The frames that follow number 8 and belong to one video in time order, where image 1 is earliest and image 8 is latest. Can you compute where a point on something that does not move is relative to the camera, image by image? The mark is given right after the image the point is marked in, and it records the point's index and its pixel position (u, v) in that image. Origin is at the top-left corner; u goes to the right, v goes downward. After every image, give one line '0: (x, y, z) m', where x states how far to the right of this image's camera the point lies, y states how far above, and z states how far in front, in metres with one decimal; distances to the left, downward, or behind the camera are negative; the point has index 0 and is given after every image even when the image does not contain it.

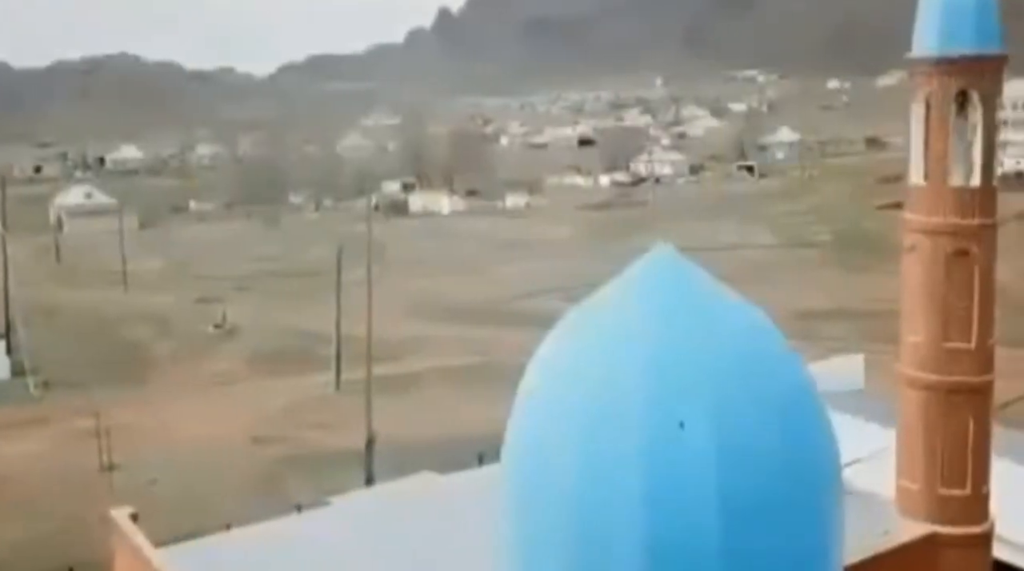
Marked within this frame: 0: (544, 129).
0: (+0.1, +0.7, +7.2) m
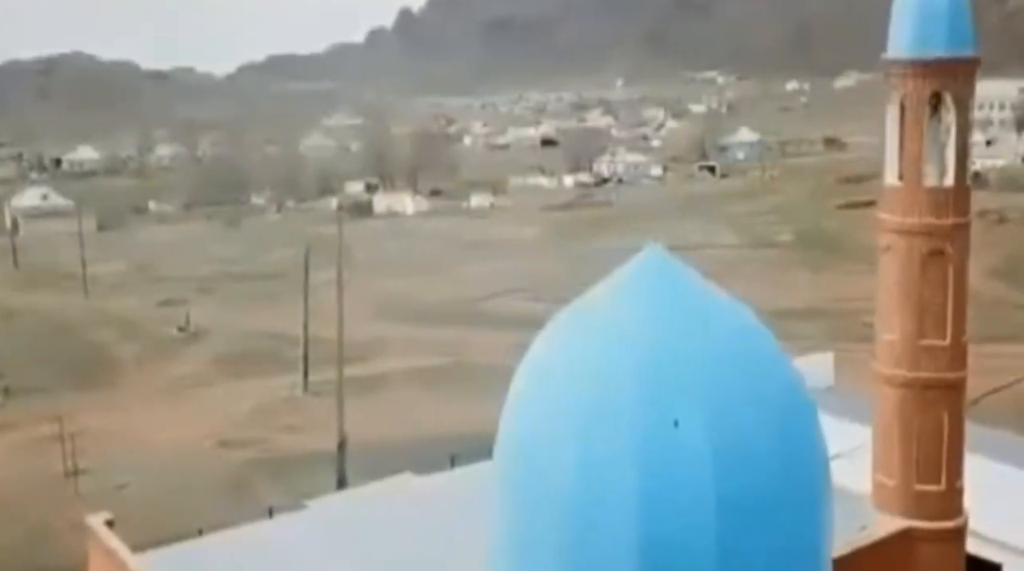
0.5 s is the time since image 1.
0: (-0.1, +0.7, +7.2) m
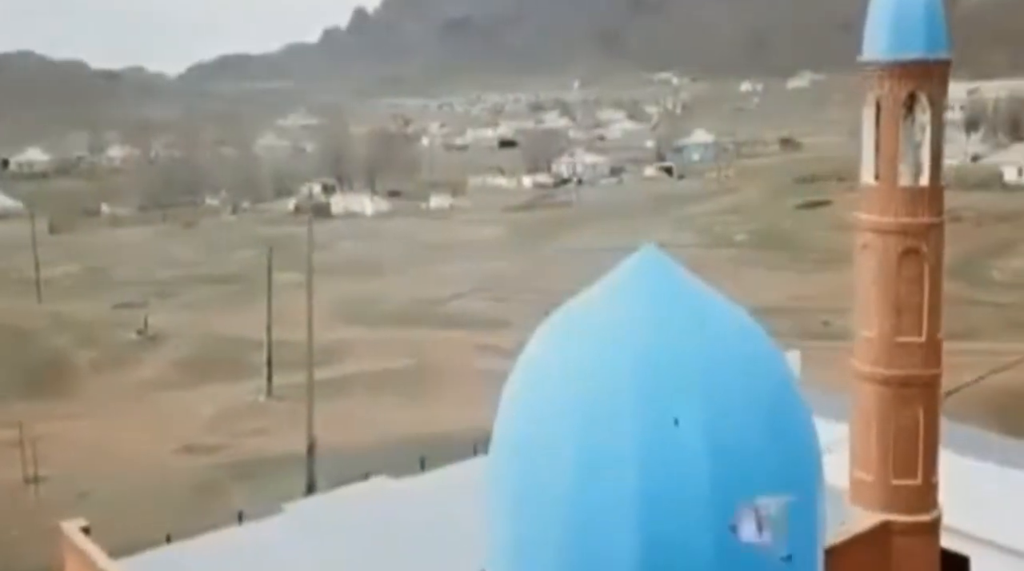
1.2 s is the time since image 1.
0: (-0.2, +0.7, +7.2) m
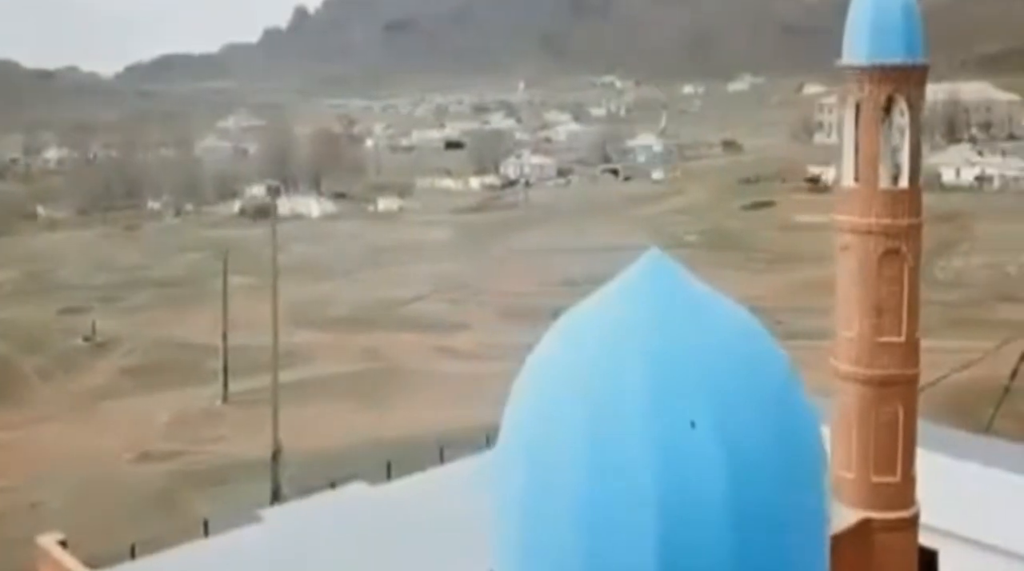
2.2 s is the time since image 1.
0: (-0.5, +0.7, +7.2) m
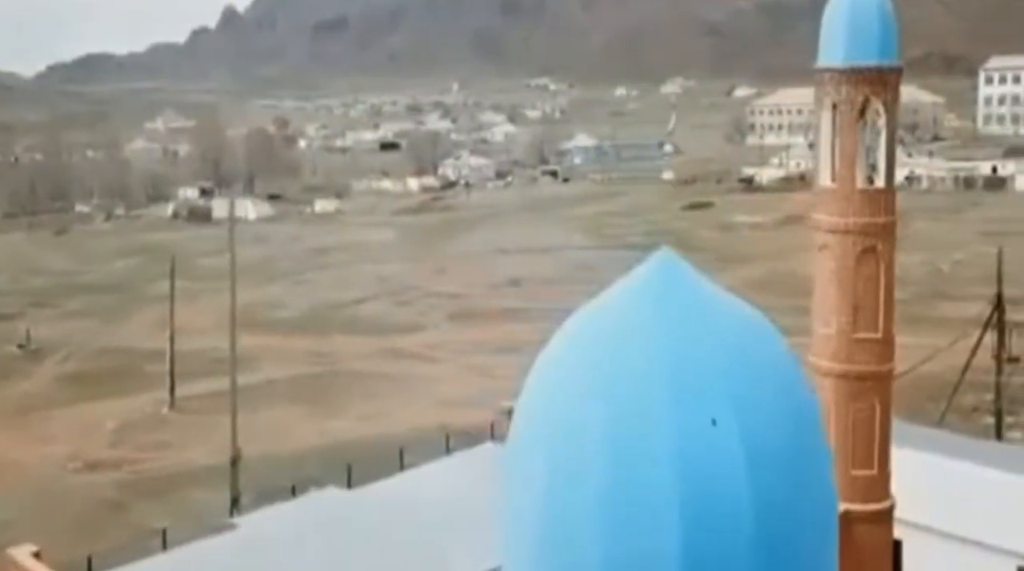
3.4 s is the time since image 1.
0: (-0.8, +0.7, +7.1) m
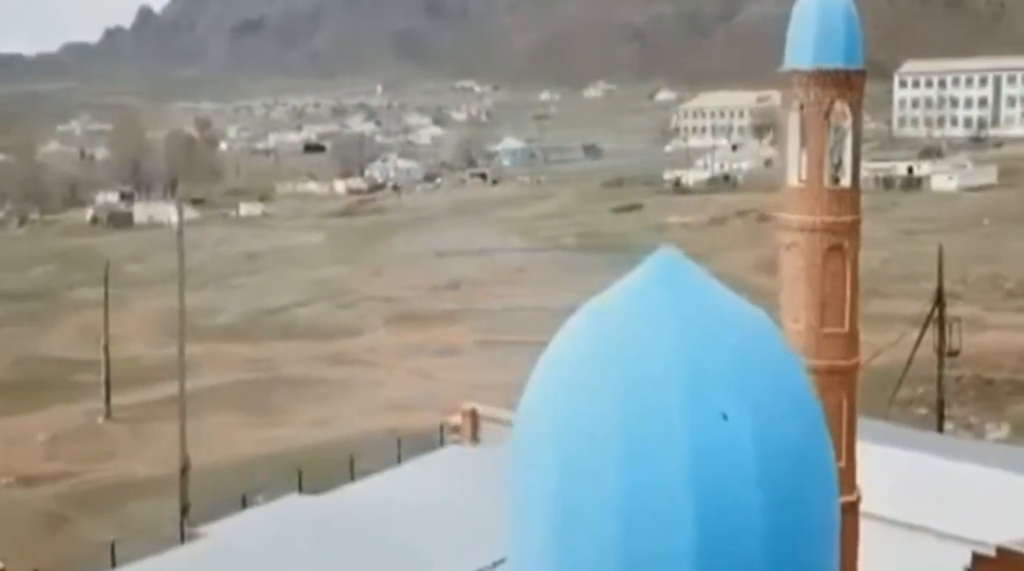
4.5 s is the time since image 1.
0: (-1.1, +0.7, +7.0) m
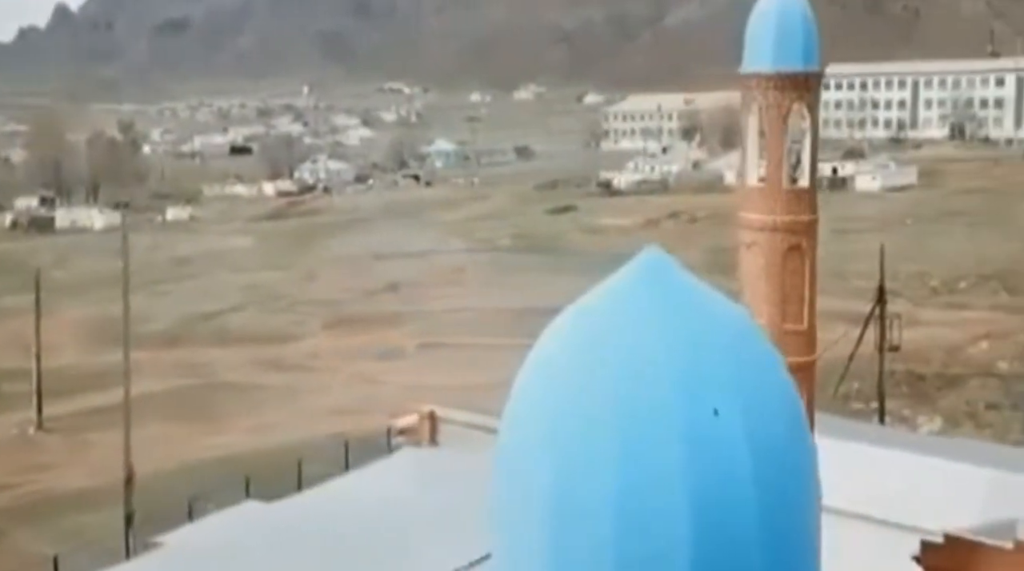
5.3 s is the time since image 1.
0: (-1.4, +0.7, +6.8) m
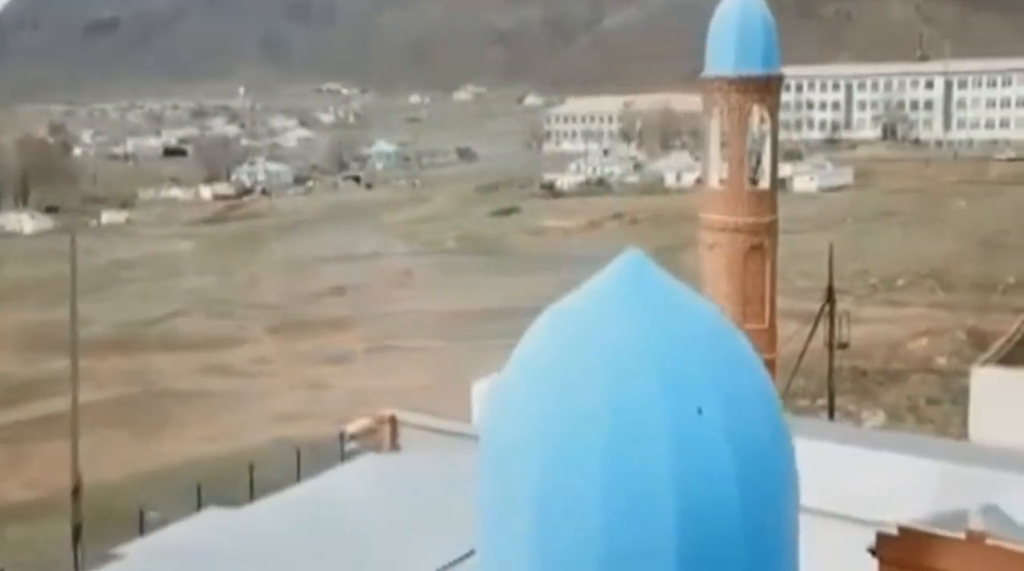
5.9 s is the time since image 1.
0: (-1.6, +0.7, +6.7) m
